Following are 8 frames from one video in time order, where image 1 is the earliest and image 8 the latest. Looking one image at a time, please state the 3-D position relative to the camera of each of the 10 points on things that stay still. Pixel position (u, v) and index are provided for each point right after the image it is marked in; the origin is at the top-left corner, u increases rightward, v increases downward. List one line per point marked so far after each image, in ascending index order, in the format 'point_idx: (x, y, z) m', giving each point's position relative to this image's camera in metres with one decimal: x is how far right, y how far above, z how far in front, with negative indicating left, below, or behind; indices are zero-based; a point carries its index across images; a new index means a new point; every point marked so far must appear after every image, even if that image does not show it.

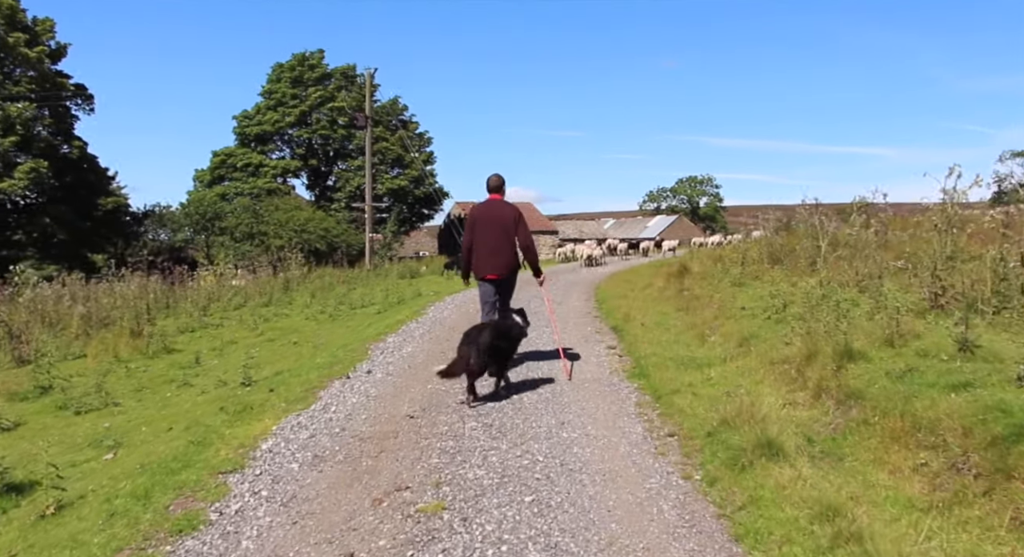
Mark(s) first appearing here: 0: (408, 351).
0: (-1.5, -1.1, +13.4) m
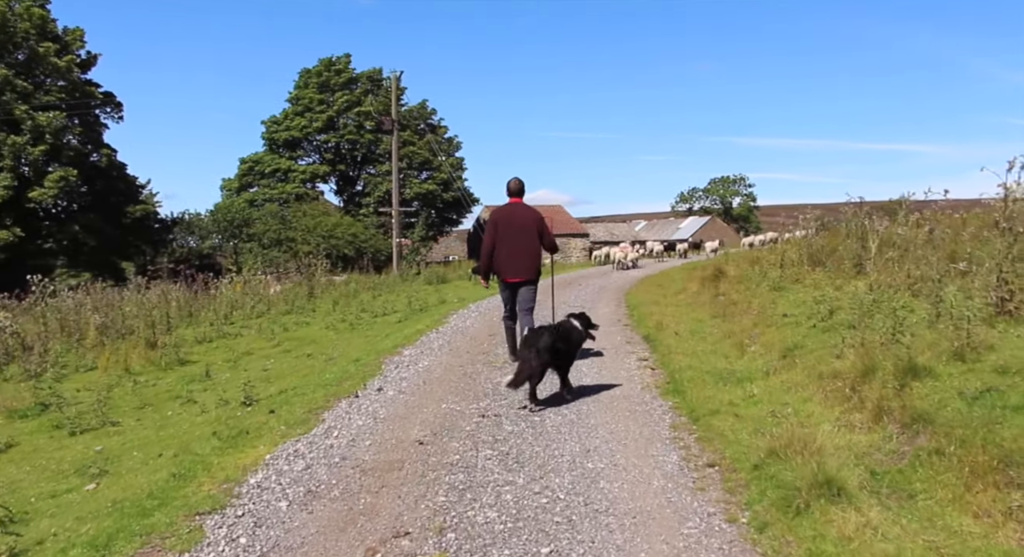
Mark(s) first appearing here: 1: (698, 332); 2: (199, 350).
0: (-1.2, -1.2, +12.6) m
1: (+3.0, -0.9, +15.2) m
2: (-6.7, -1.5, +19.9) m
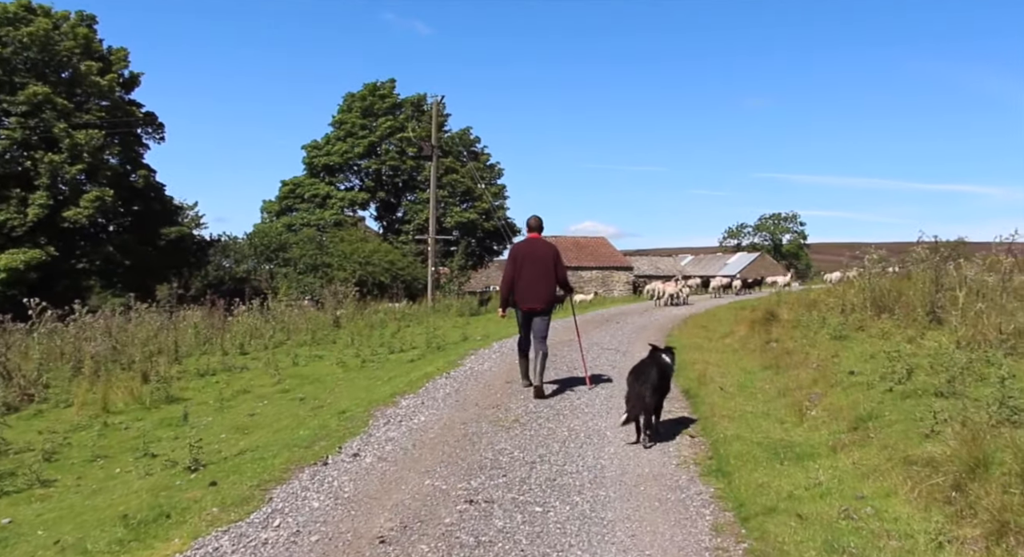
0: (-1.1, -1.6, +10.6) m
1: (+3.3, -1.5, +13.0) m
2: (-6.2, -2.1, +18.2) m
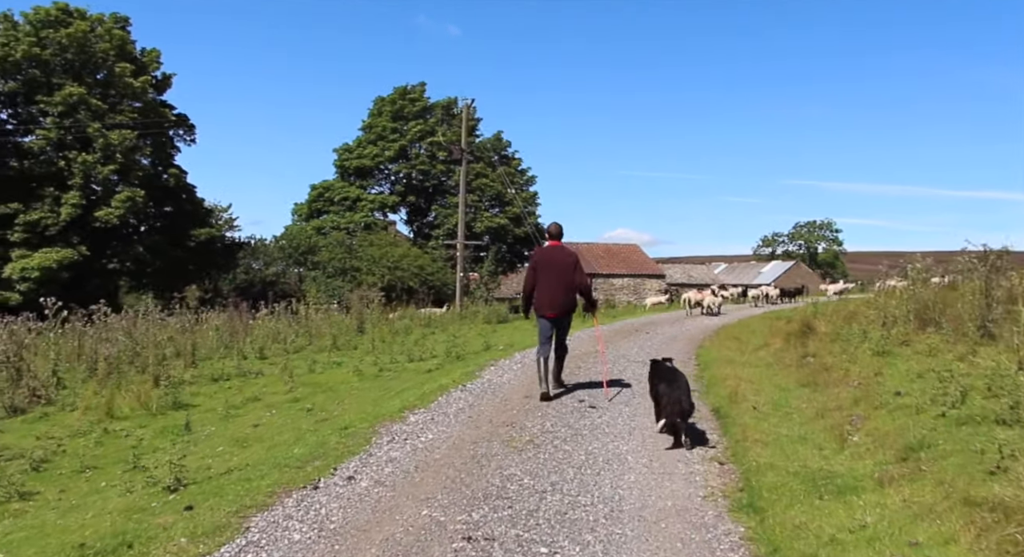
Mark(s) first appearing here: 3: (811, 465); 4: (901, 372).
0: (-0.9, -1.7, +9.9) m
1: (+3.5, -1.7, +12.1) m
2: (-5.8, -2.1, +17.6) m
3: (+2.8, -1.8, +8.8) m
4: (+5.4, -1.3, +13.0) m
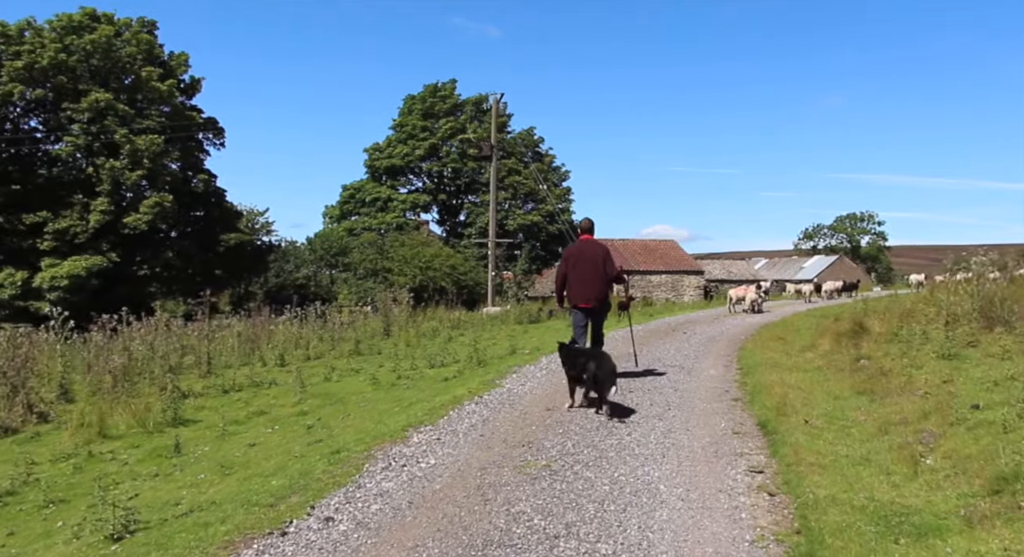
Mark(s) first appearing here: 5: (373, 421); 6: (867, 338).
0: (-0.8, -1.7, +8.6) m
1: (+3.7, -1.6, +10.7) m
2: (-5.3, -2.2, +16.5) m
3: (+2.9, -1.7, +7.4) m
4: (+5.7, -1.2, +11.5) m
5: (-1.7, -1.7, +11.4) m
6: (+6.7, -1.1, +17.6) m
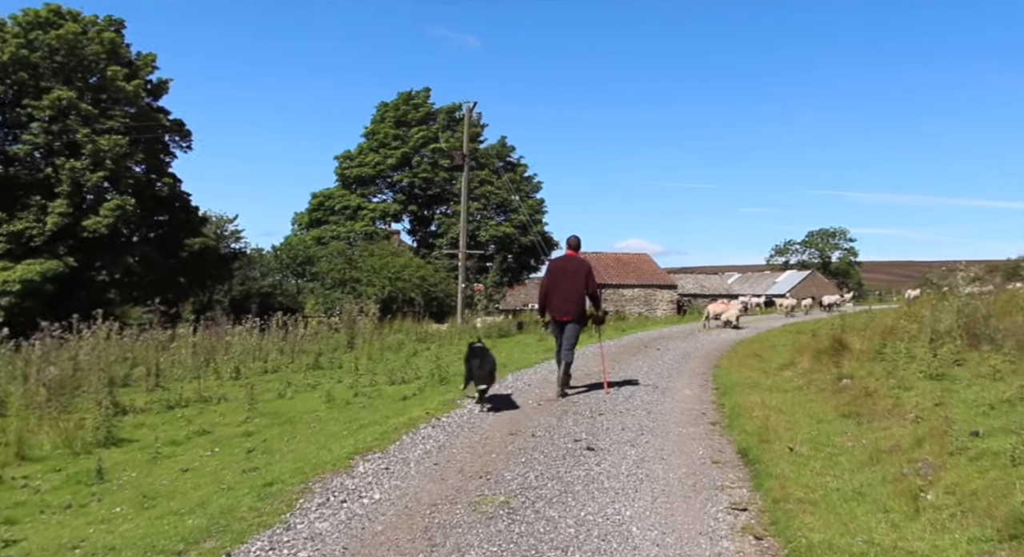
0: (-1.1, -1.8, +7.6) m
1: (+3.3, -1.8, +9.8) m
2: (-5.9, -2.4, +15.4) m
3: (+2.6, -1.8, +6.5) m
4: (+5.2, -1.4, +10.7) m
5: (-2.1, -1.8, +10.4) m
6: (+6.0, -1.4, +16.8) m
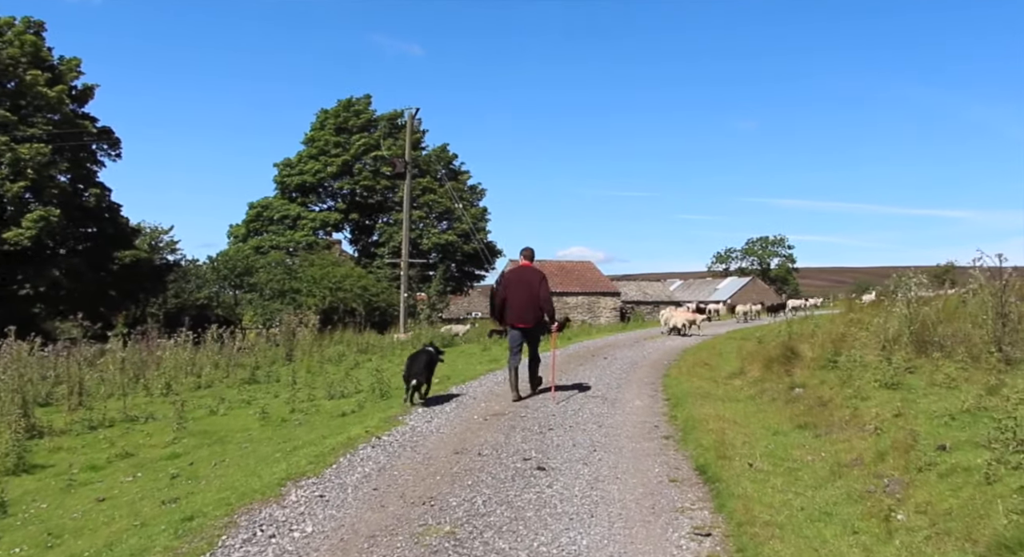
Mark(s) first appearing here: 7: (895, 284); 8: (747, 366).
0: (-1.5, -1.9, +6.9) m
1: (+2.8, -1.9, +9.4) m
2: (-6.8, -2.6, +14.4) m
3: (+2.2, -1.9, +6.0) m
4: (+4.6, -1.5, +10.4) m
5: (-2.7, -2.0, +9.6) m
6: (+5.1, -1.5, +16.6) m
7: (+8.0, 0.0, +19.6) m
8: (+4.6, -1.7, +18.3) m
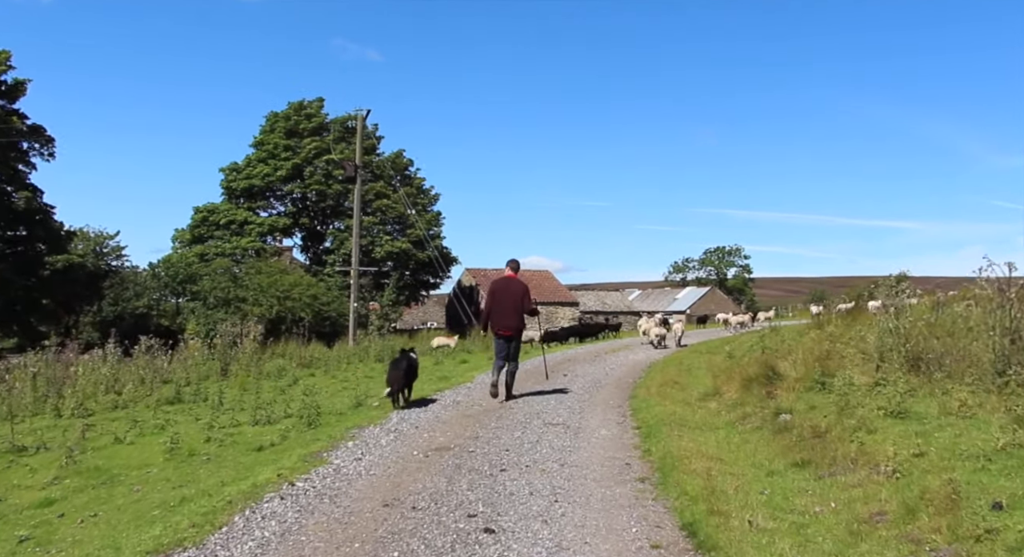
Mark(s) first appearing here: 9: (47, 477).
0: (-1.9, -2.0, +4.9) m
1: (+2.3, -2.0, +7.6) m
2: (-7.5, -2.7, +12.1) m
3: (+1.9, -1.9, +4.2) m
4: (+4.1, -1.6, +8.6) m
5: (-3.2, -2.0, +7.6) m
6: (+4.3, -1.7, +14.8) m
7: (+7.0, -0.2, +18.0) m
8: (+3.7, -1.9, +16.5) m
9: (-6.1, -2.6, +12.3) m
